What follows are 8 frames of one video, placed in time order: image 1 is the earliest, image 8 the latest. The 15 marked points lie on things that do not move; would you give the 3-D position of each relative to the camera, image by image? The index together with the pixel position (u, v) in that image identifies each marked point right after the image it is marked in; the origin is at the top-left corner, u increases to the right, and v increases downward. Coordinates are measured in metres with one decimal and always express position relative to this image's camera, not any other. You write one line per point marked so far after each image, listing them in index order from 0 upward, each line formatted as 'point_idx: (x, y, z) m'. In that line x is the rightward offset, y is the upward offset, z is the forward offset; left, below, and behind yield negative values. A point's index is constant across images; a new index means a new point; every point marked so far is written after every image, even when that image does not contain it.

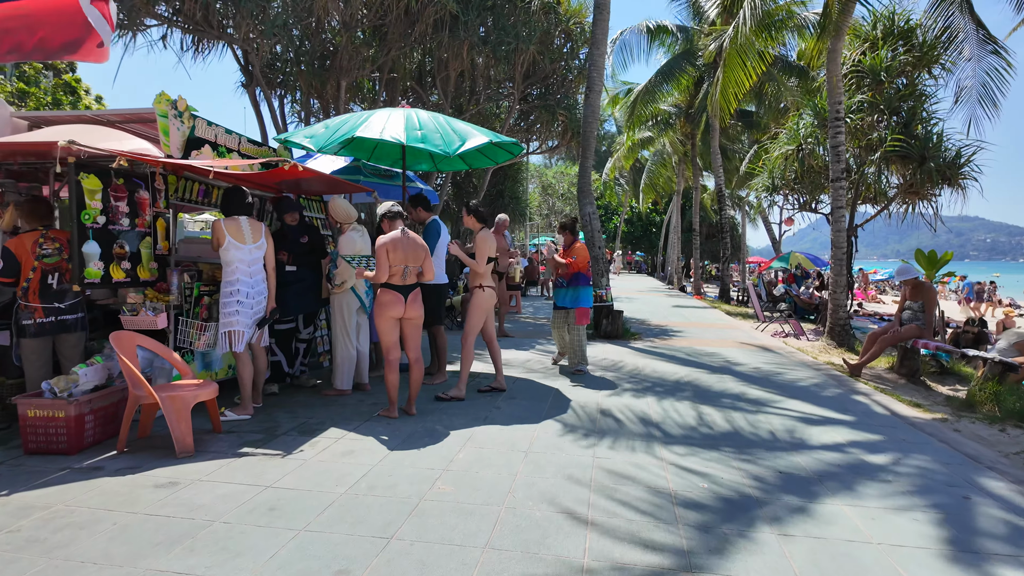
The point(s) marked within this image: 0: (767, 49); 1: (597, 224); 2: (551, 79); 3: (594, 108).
0: (+6.8, +6.4, +16.0) m
1: (+1.5, +1.1, +10.2) m
2: (+1.0, +5.3, +15.2) m
3: (+1.4, +3.1, +10.3) m
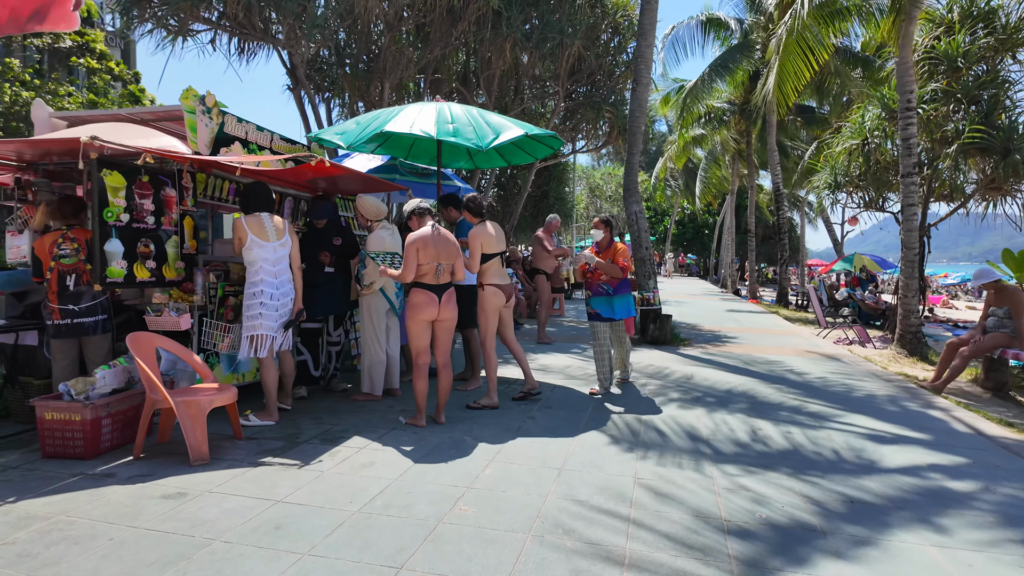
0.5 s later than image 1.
0: (+8.0, +6.3, +15.1) m
1: (+2.2, +1.1, +9.7) m
2: (+2.1, +5.2, +14.8) m
3: (+2.1, +3.0, +9.8) m
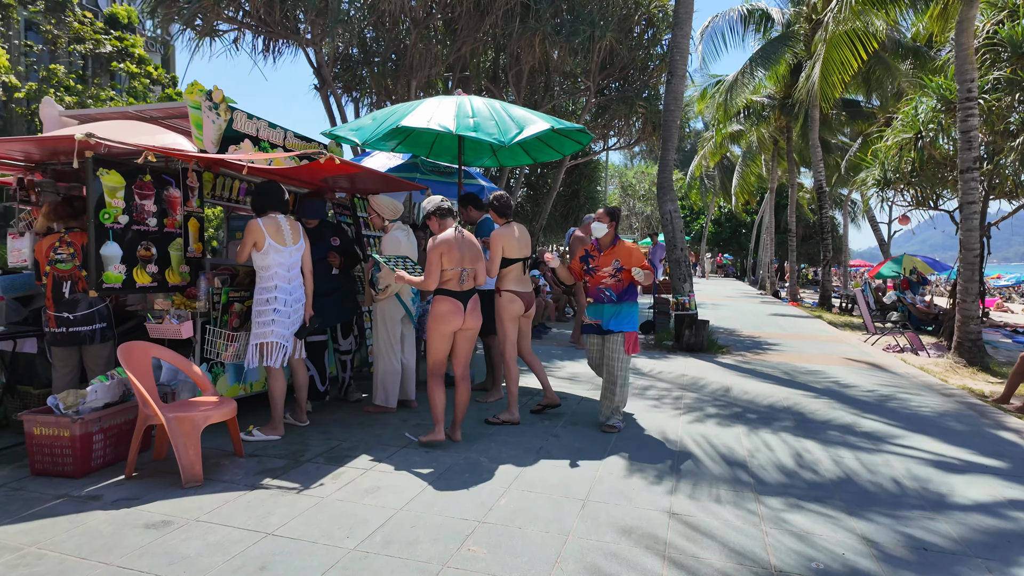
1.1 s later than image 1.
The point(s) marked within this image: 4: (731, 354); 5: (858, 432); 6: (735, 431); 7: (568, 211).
0: (+8.7, +6.2, +14.2) m
1: (+2.6, +1.0, +9.2) m
2: (+2.8, +5.2, +14.2) m
3: (+2.6, +3.0, +9.3) m
4: (+3.2, -1.0, +8.7) m
5: (+2.9, -1.2, +5.0) m
6: (+1.8, -1.2, +4.9) m
7: (+1.8, +2.5, +19.4) m
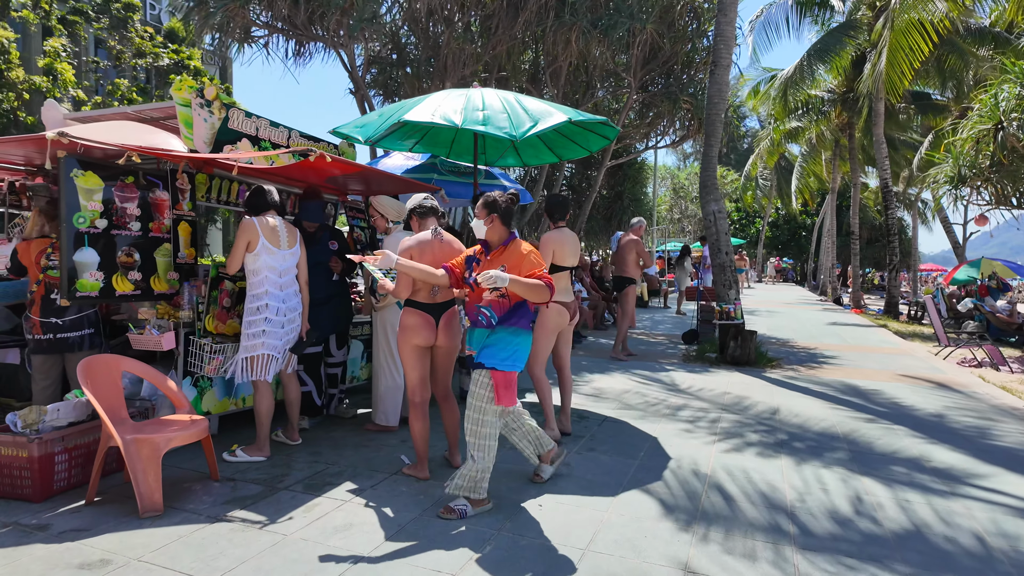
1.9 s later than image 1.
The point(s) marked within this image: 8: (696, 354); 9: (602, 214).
0: (+9.6, +6.1, +13.0) m
1: (+3.0, +0.9, +8.5) m
2: (+3.7, +5.0, +13.5) m
3: (+3.0, +2.9, +8.6) m
4: (+3.6, -1.1, +7.9) m
5: (+2.9, -1.3, +4.2) m
6: (+1.9, -1.2, +4.3) m
7: (+3.1, +2.3, +18.7) m
8: (+2.6, -1.0, +8.7) m
9: (+2.8, +2.3, +18.9) m
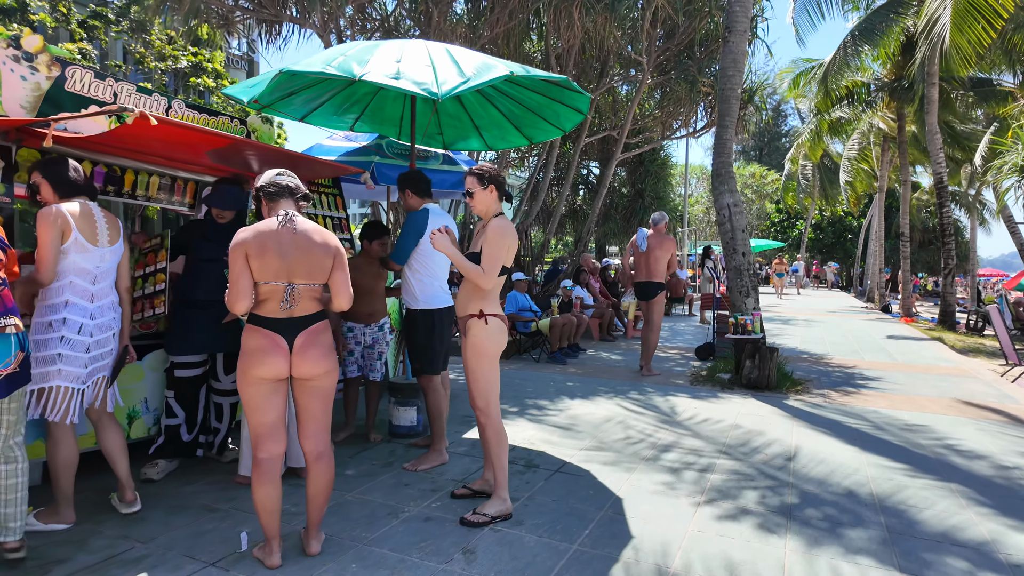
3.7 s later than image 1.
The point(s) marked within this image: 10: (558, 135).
0: (+9.6, +5.9, +11.3) m
1: (+2.7, +0.8, +7.2) m
2: (+3.7, +4.9, +12.1) m
3: (+2.8, +2.8, +7.3) m
4: (+3.2, -1.1, +6.5) m
5: (+2.4, -1.3, +2.9) m
6: (+1.4, -1.3, +3.0) m
7: (+3.5, +2.1, +17.3) m
8: (+2.4, -1.1, +7.3) m
9: (+3.2, +2.2, +17.5) m
10: (+0.4, +1.4, +5.2) m
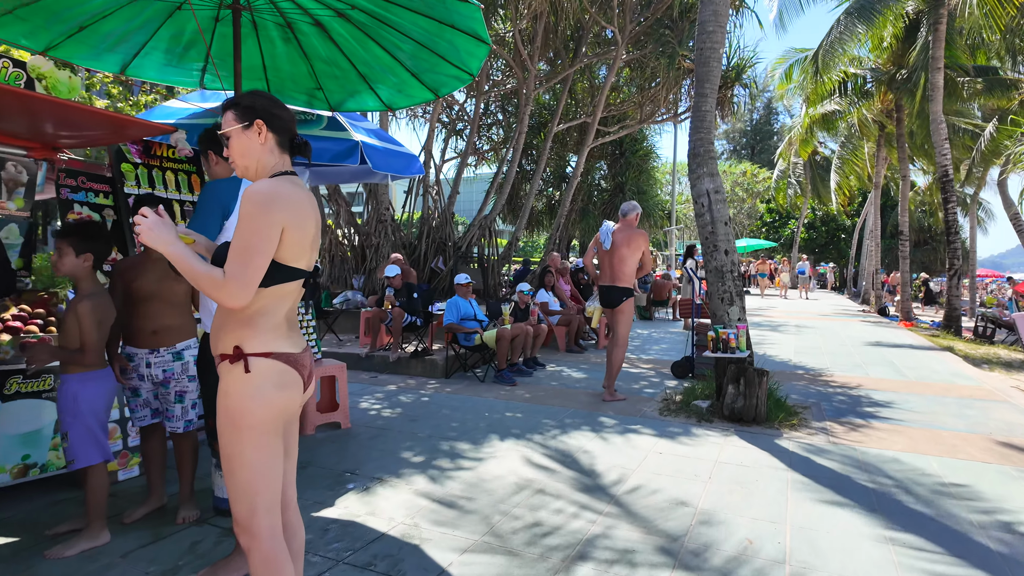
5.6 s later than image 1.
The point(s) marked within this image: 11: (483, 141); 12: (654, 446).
0: (+8.9, +5.9, +10.0) m
1: (+2.1, +0.7, +5.8) m
2: (+3.0, +4.9, +10.8) m
3: (+2.1, +2.7, +6.0) m
4: (+2.6, -1.2, +5.2) m
5: (+1.8, -1.4, +1.5) m
6: (+0.7, -1.4, +1.6) m
7: (+2.7, +2.1, +16.0) m
8: (+1.7, -1.1, +6.0) m
9: (+2.4, +2.1, +16.2) m
10: (-0.3, +1.3, +3.9) m
11: (-0.7, +3.7, +15.2) m
12: (+1.1, -1.2, +4.6) m
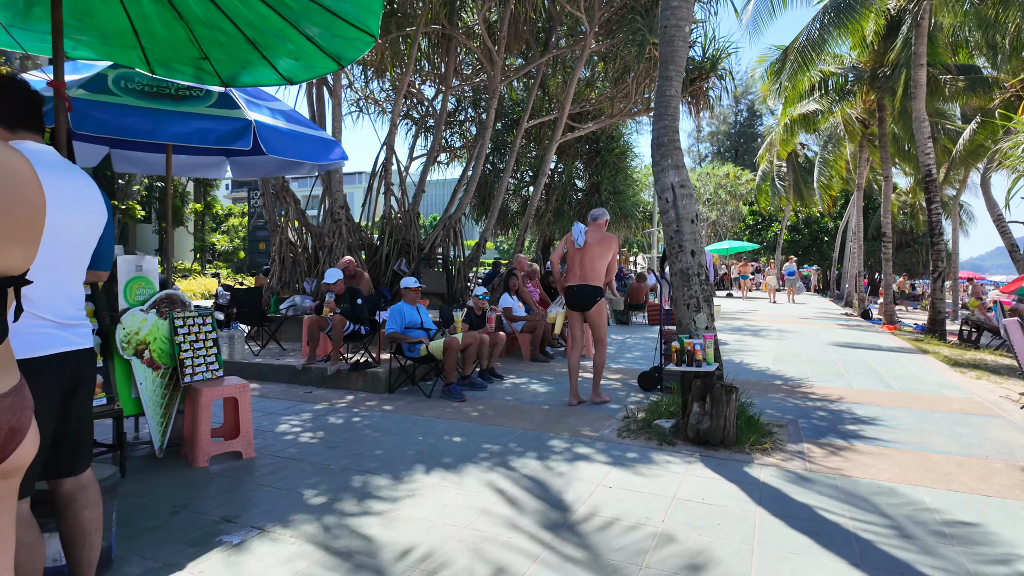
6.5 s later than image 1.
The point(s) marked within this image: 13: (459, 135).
0: (+8.2, +5.8, +9.6) m
1: (+1.6, +0.7, +5.2) m
2: (+2.4, +4.8, +10.2) m
3: (+1.6, +2.7, +5.4) m
4: (+2.1, -1.2, +4.6) m
5: (+1.3, -1.4, +0.9) m
6: (+0.3, -1.4, +1.0) m
7: (+1.9, +2.0, +15.4) m
8: (+1.2, -1.2, +5.4) m
9: (+1.7, +2.0, +15.6) m
10: (-0.8, +1.3, +3.2) m
11: (-1.4, +3.6, +14.5) m
12: (+0.6, -1.2, +4.0) m
13: (-1.3, +3.7, +14.6) m
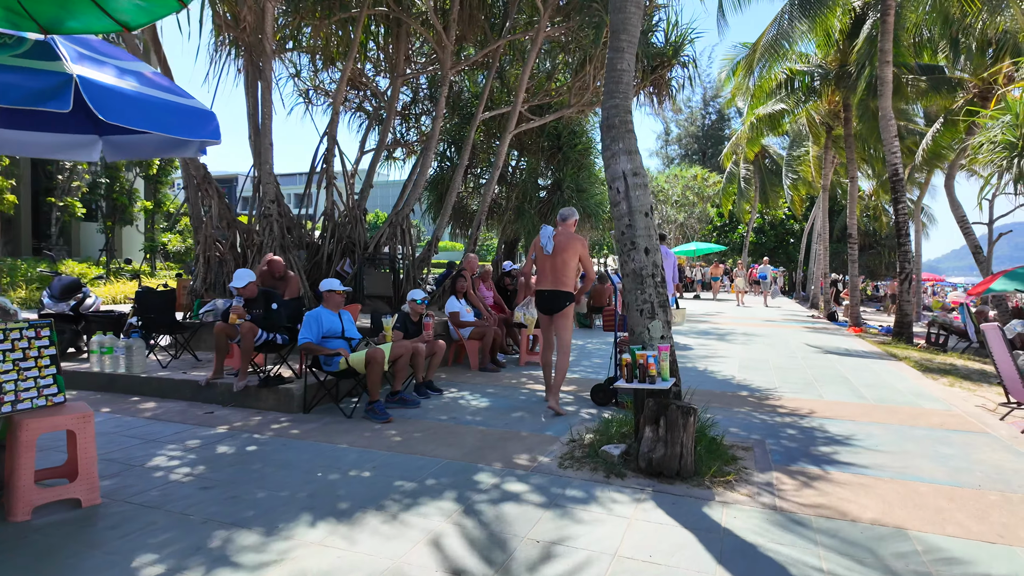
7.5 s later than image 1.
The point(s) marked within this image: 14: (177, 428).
0: (+7.5, +5.8, +9.2) m
1: (+1.0, +0.7, +4.5) m
2: (+1.6, +4.8, +9.6) m
3: (+1.0, +2.7, +4.7) m
4: (+1.5, -1.3, +3.9) m
5: (+1.0, -1.4, +0.2) m
6: (-0.1, -1.4, +0.2) m
7: (+0.9, +1.9, +14.7) m
8: (+0.6, -1.2, +4.7) m
9: (+0.6, +2.0, +14.9) m
10: (-1.2, +1.3, +2.4) m
11: (-2.4, +3.6, +13.7) m
12: (+0.1, -1.3, +3.2) m
13: (-2.3, +3.7, +13.7) m
14: (-2.8, -1.2, +5.0) m
